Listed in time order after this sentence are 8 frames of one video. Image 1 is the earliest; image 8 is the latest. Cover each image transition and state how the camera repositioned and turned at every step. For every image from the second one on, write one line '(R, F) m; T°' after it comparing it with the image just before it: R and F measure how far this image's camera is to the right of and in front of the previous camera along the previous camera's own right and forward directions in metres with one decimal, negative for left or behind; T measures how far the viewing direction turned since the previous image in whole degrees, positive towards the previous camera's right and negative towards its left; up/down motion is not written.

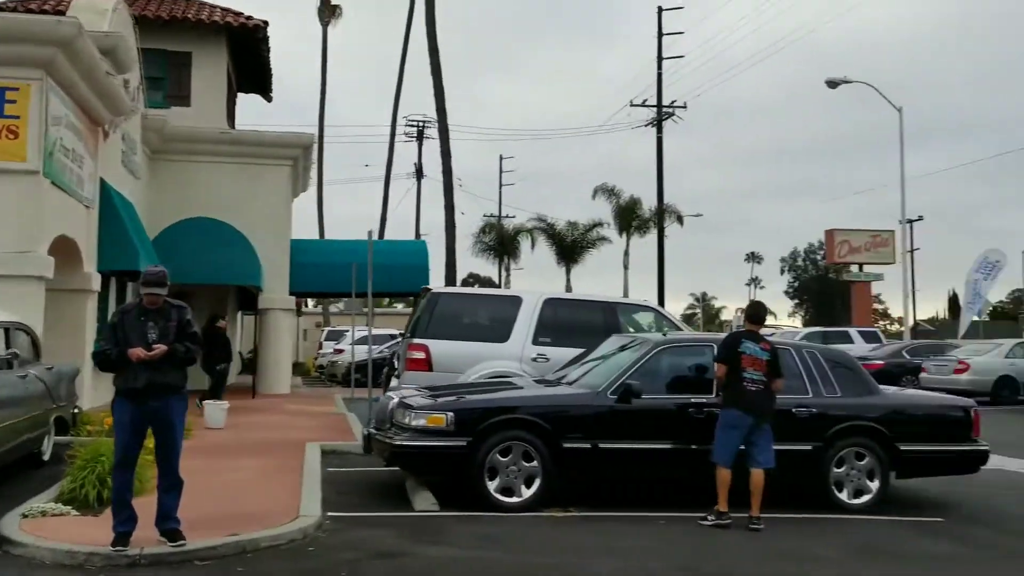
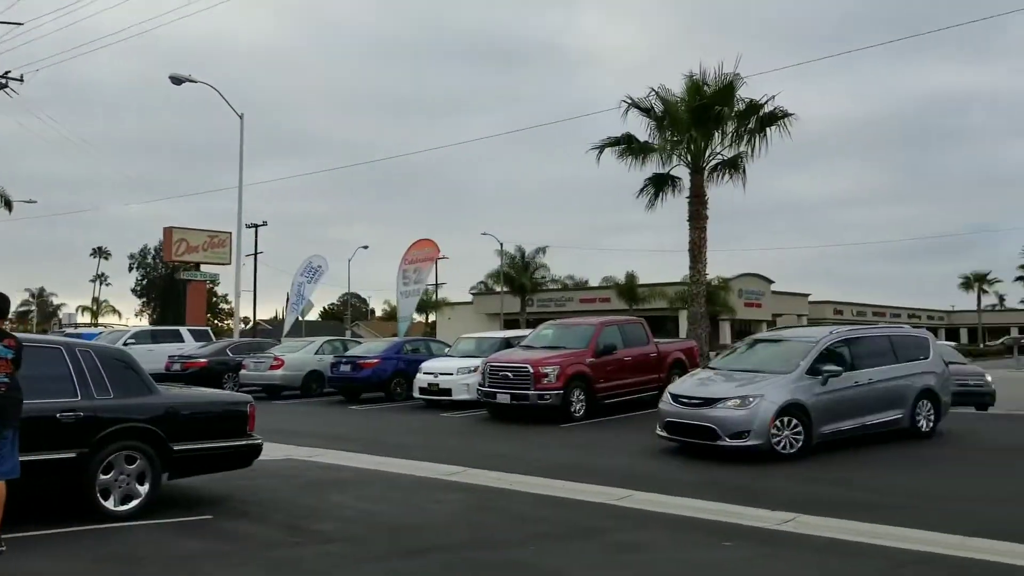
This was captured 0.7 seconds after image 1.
(-0.2, -0.2) m; +19°
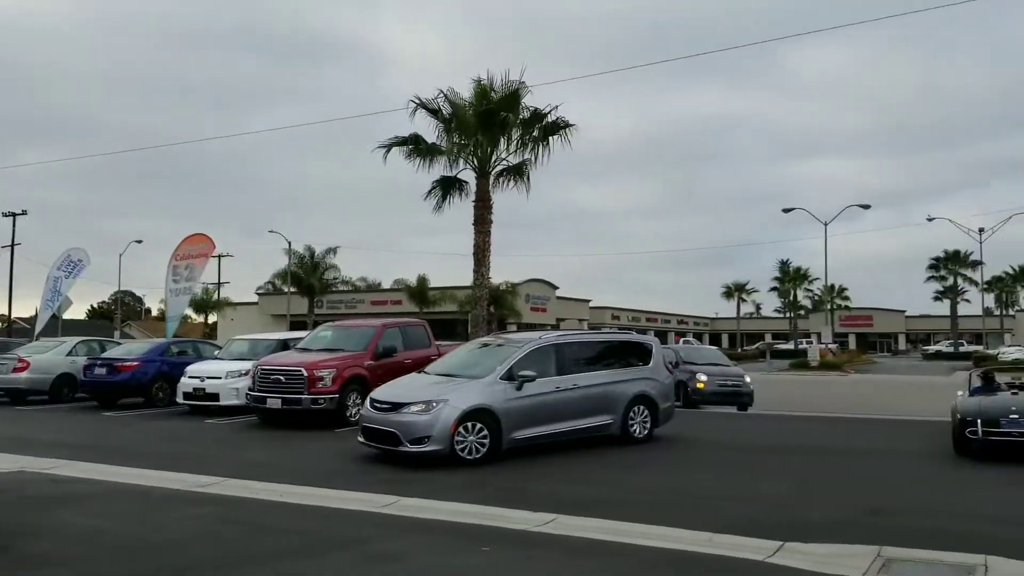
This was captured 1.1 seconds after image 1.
(+0.3, +0.3) m; +13°
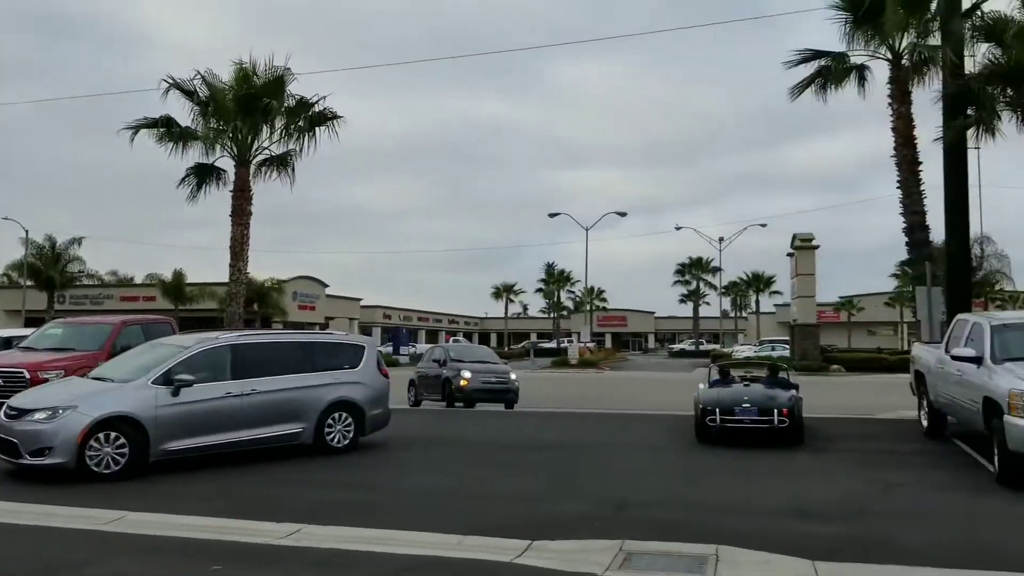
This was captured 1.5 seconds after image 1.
(+0.2, +0.3) m; +15°
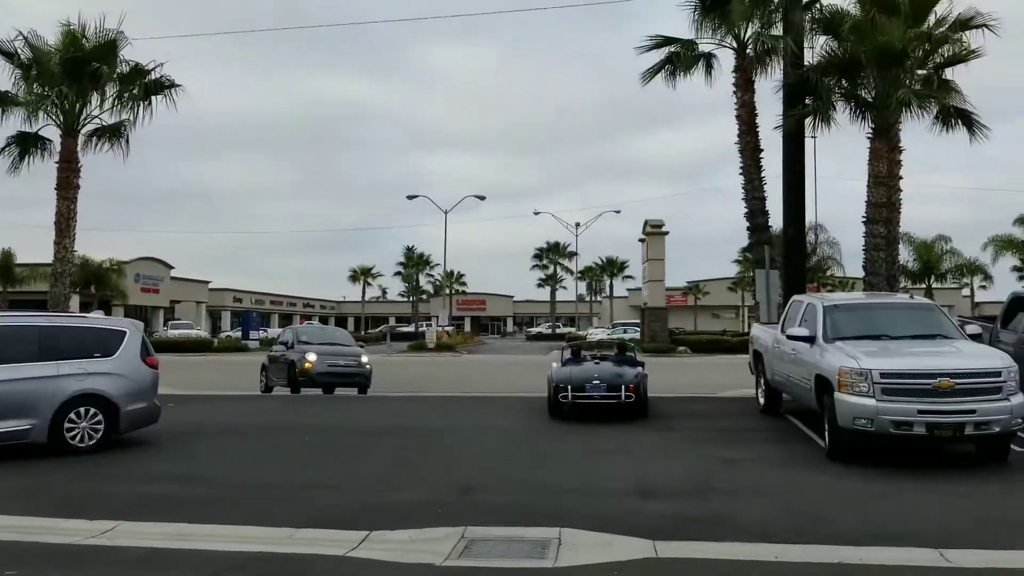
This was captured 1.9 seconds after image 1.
(+0.2, +0.3) m; +9°
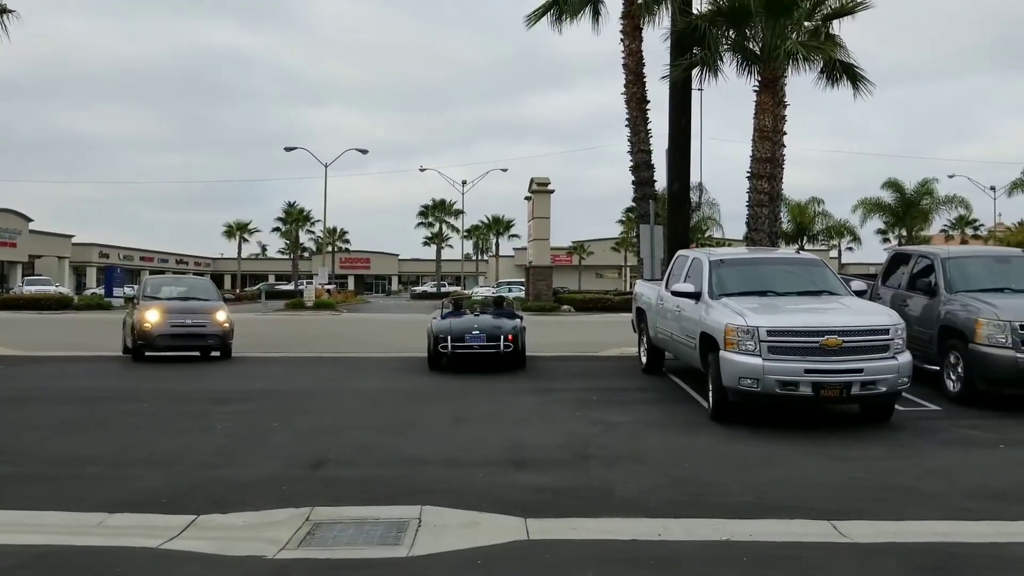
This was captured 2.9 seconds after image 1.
(+0.2, +0.9) m; +7°
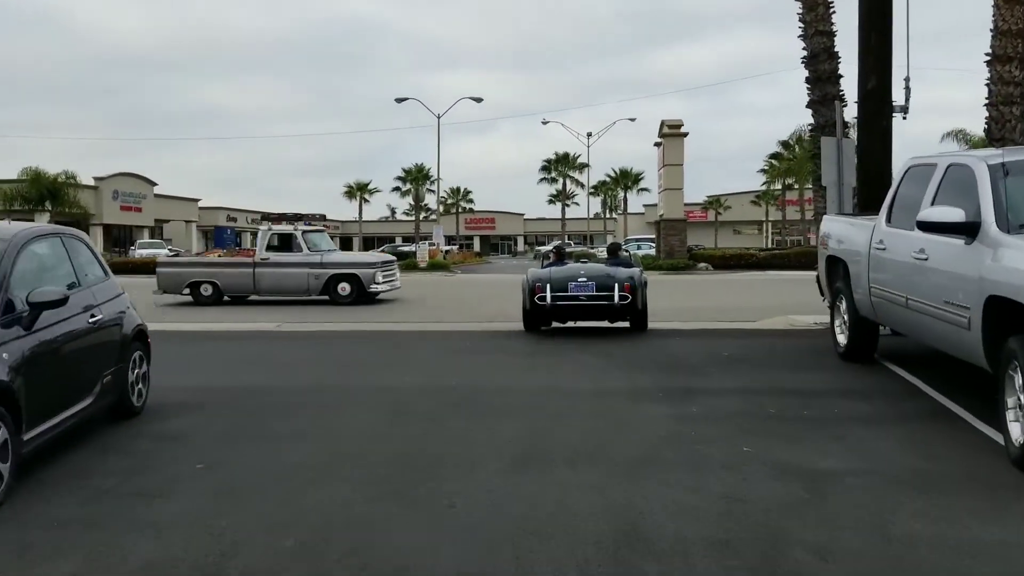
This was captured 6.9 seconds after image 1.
(+0.1, +4.3) m; -8°
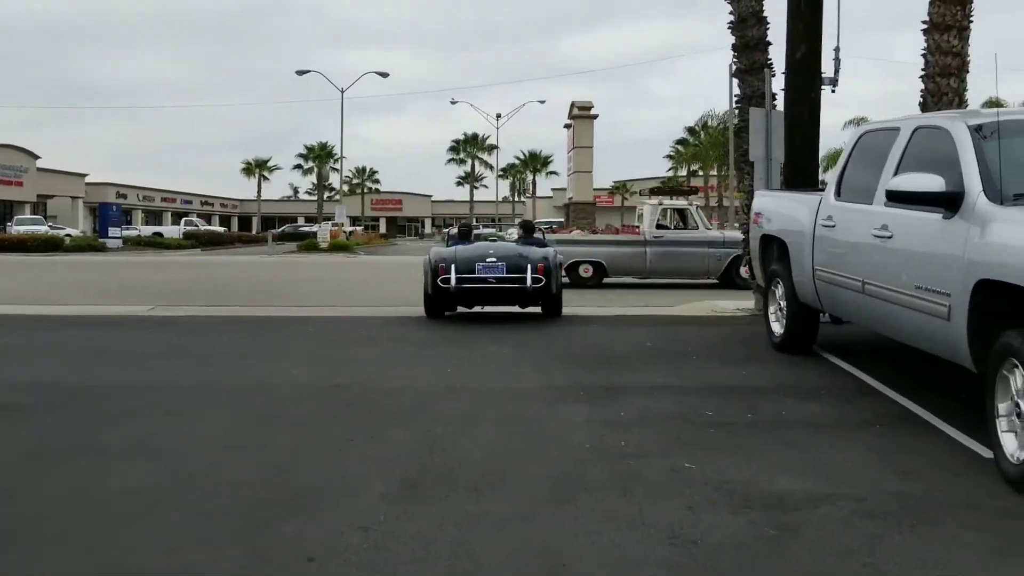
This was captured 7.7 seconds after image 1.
(+0.1, +1.1) m; +6°
